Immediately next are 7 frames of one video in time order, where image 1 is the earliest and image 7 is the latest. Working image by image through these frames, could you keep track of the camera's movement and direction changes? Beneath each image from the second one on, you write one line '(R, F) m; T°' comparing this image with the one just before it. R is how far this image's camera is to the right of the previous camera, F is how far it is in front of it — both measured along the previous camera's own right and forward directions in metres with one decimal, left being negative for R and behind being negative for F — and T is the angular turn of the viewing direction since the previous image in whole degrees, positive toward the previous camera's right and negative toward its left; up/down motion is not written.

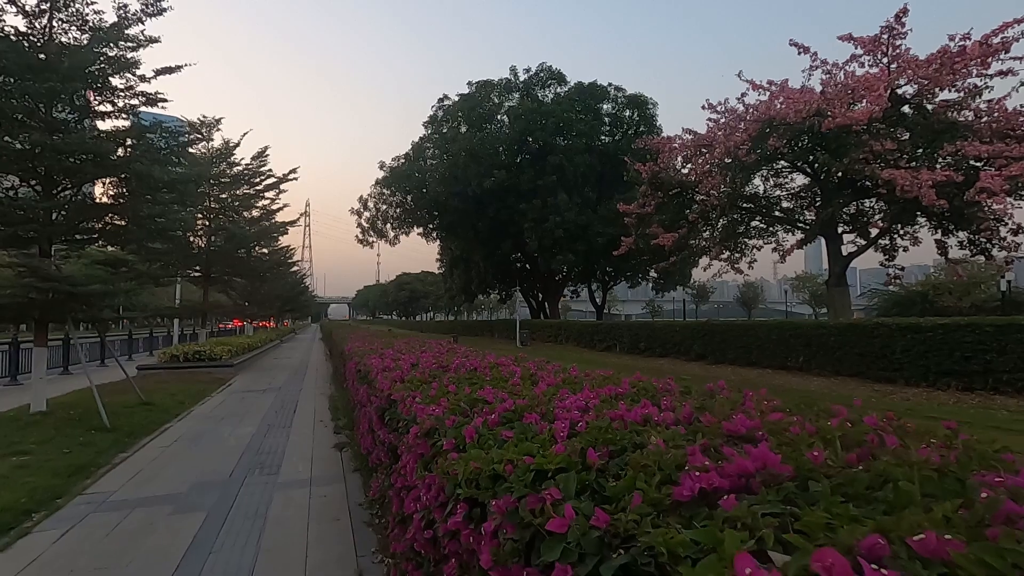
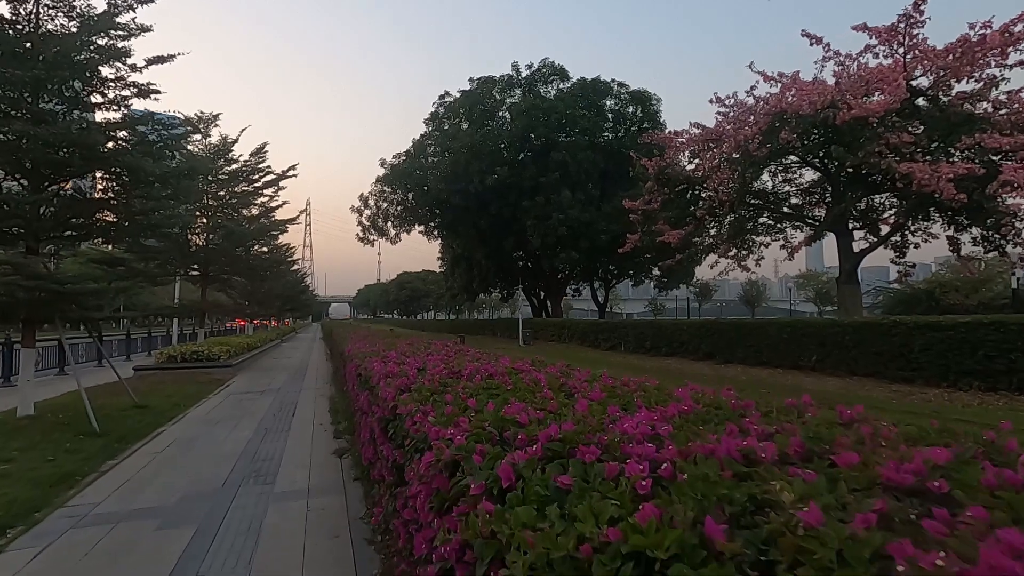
(-0.1, +0.3) m; 0°
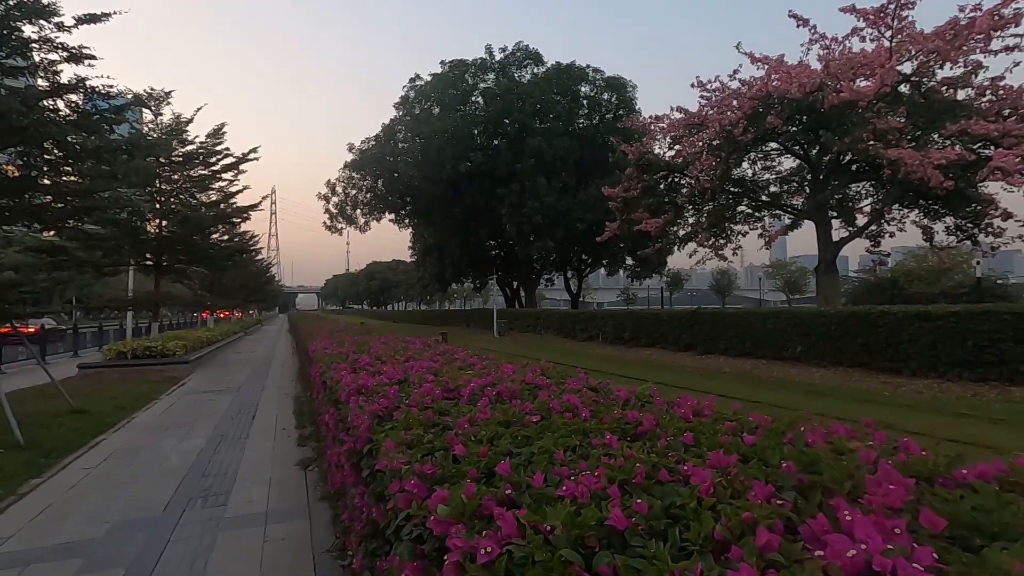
(-0.1, +0.6) m; +3°
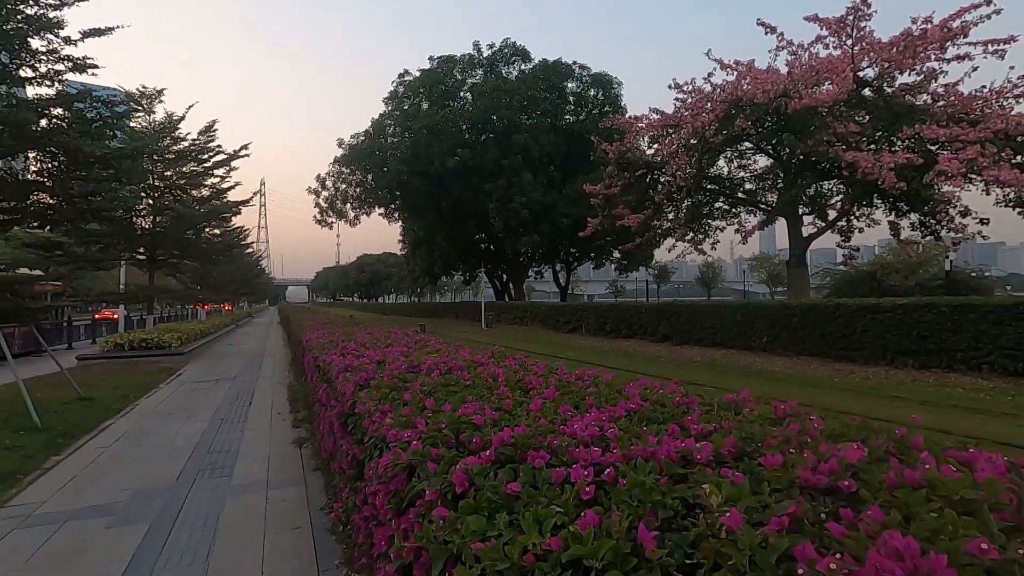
(+0.2, -0.7) m; +1°
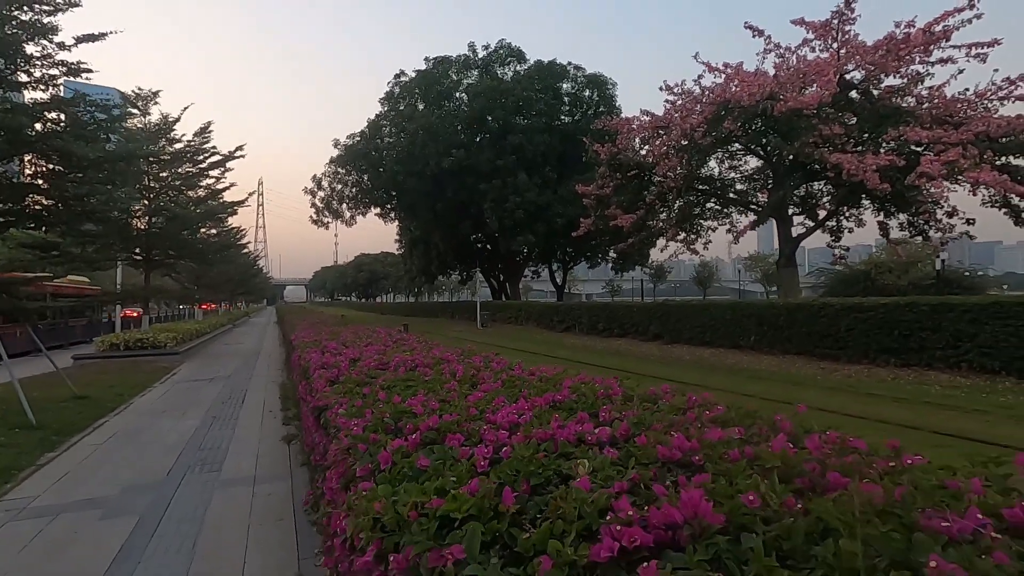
(+0.2, -0.2) m; 0°
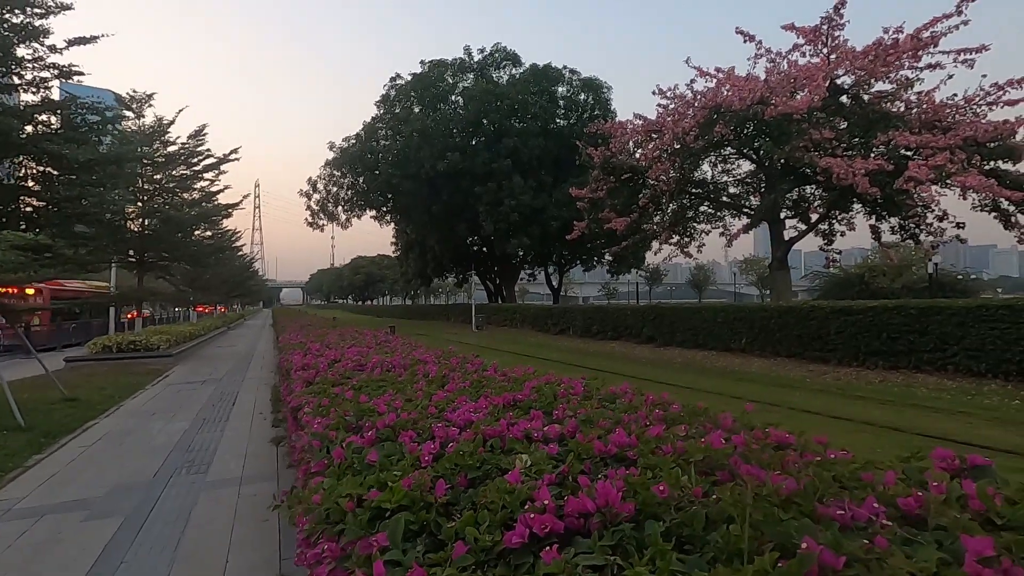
(+0.1, 0.0) m; 0°
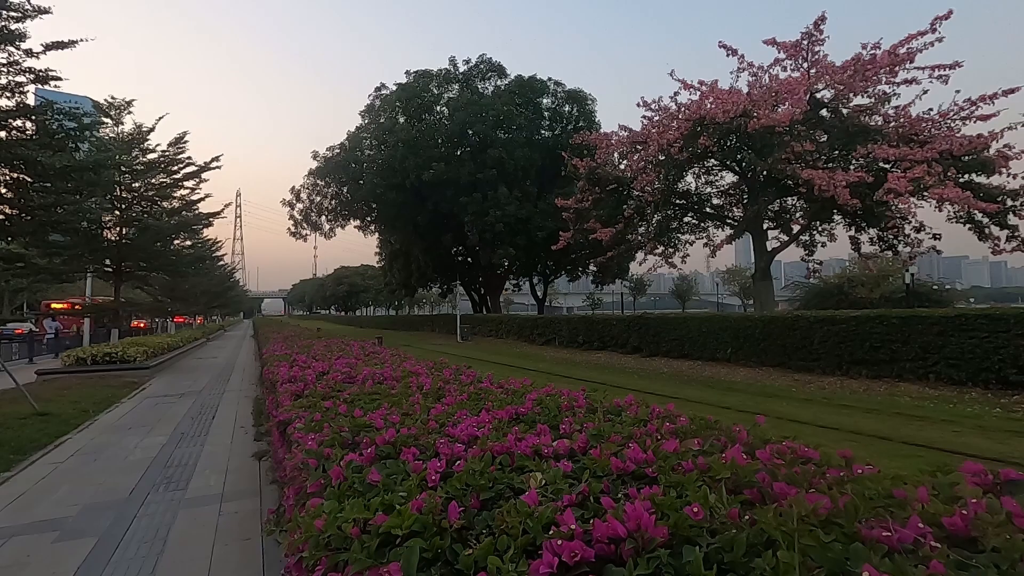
(0.0, +0.1) m; +2°
